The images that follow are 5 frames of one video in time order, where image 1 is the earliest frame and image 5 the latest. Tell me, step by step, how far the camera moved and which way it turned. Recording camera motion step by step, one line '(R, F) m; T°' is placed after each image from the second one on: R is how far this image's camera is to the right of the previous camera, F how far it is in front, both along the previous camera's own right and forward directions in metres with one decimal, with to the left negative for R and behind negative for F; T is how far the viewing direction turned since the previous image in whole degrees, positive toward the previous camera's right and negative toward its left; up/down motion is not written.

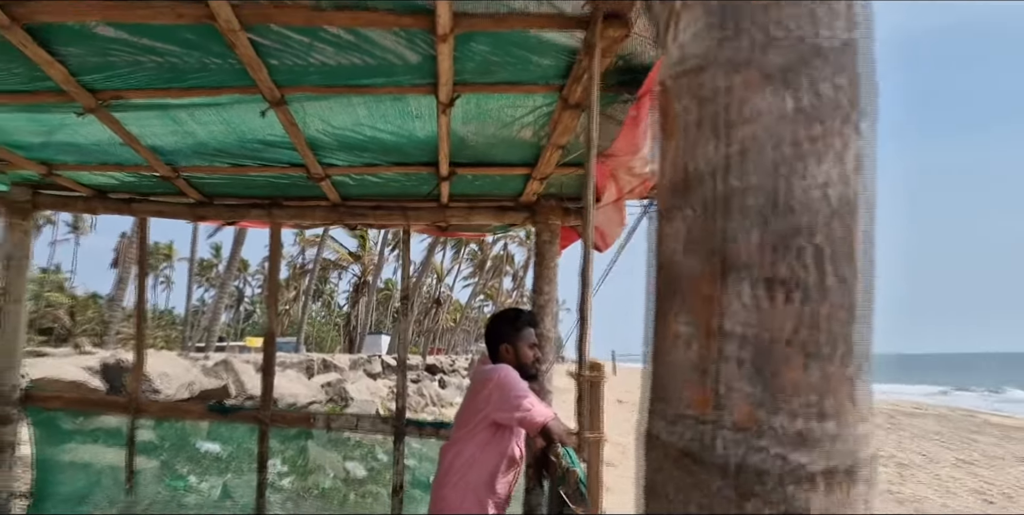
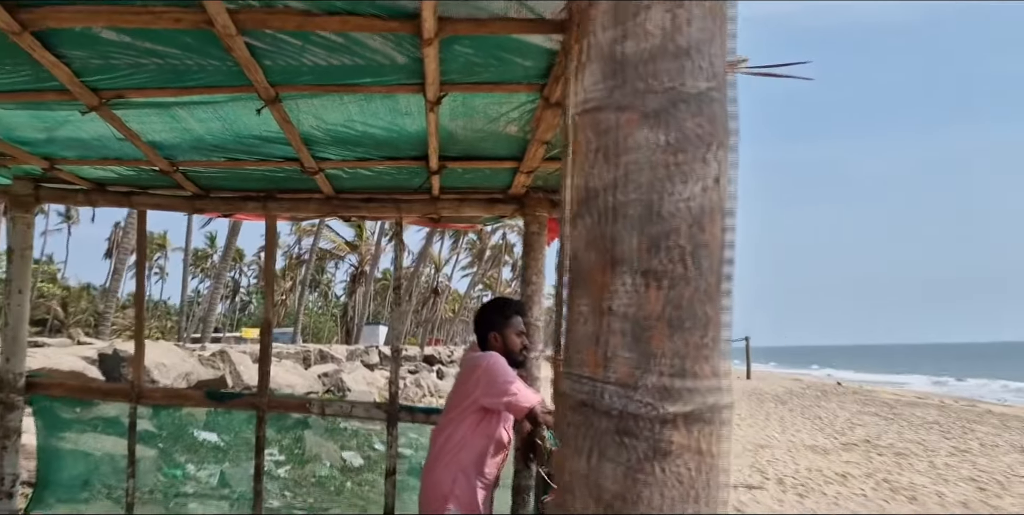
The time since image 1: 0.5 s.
(0.0, -0.1) m; 0°
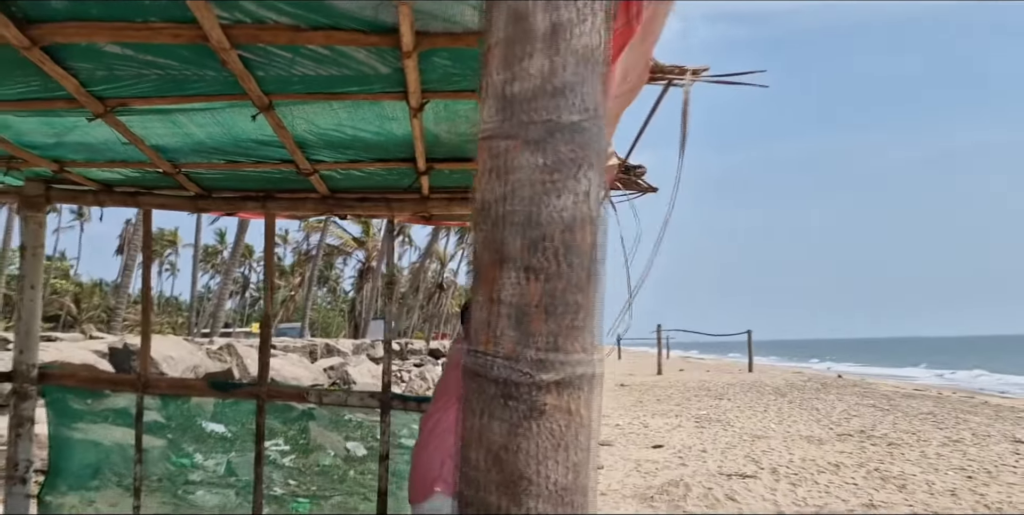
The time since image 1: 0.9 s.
(+0.1, -0.2) m; -1°
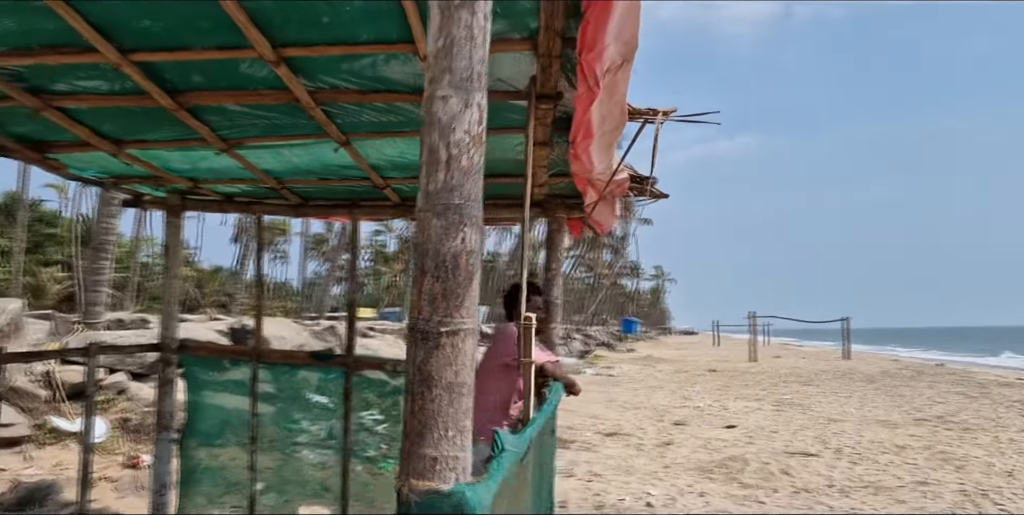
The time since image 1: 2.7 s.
(+0.4, -0.9) m; -7°
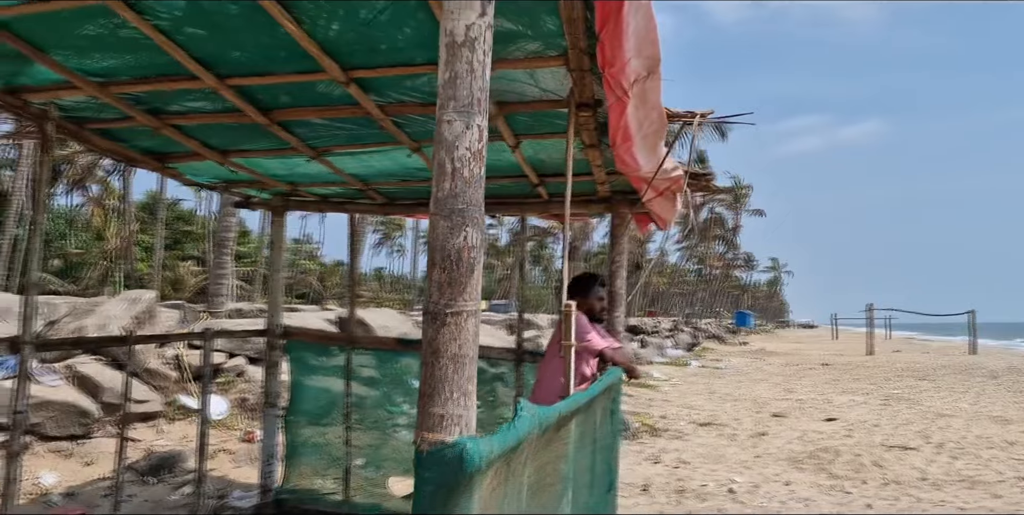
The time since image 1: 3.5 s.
(+0.3, -0.4) m; -8°
